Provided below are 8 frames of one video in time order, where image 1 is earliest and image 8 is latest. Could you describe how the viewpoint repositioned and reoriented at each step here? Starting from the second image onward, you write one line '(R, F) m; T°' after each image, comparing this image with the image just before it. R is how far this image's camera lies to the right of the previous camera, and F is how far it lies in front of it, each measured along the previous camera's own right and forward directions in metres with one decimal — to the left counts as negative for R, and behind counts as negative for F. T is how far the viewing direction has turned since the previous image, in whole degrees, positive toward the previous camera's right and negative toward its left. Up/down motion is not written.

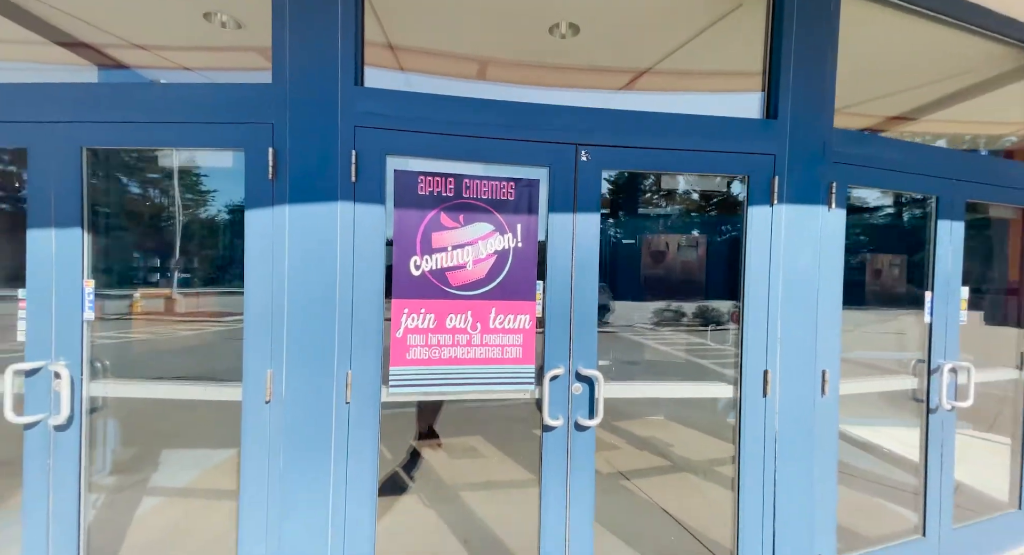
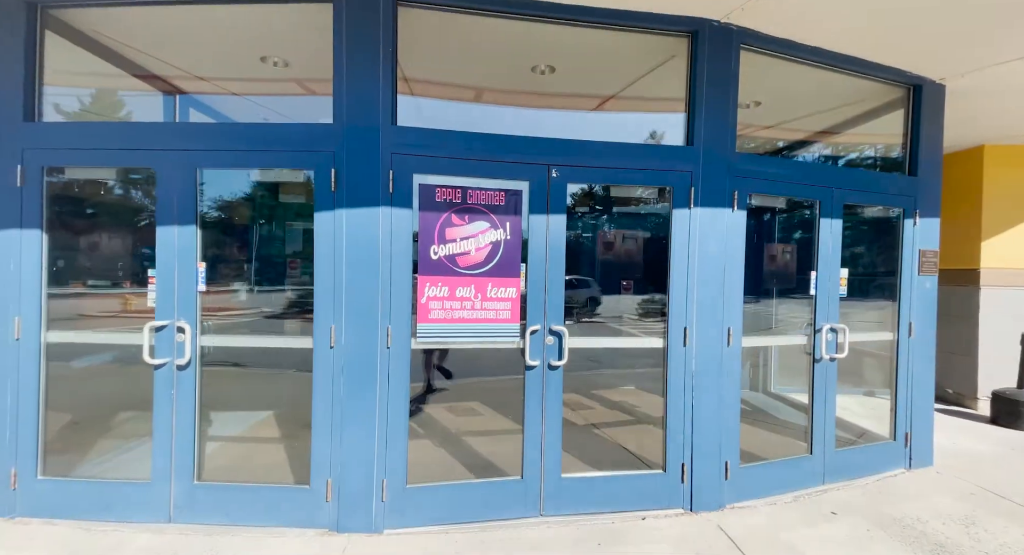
(0.0, -0.9) m; +1°
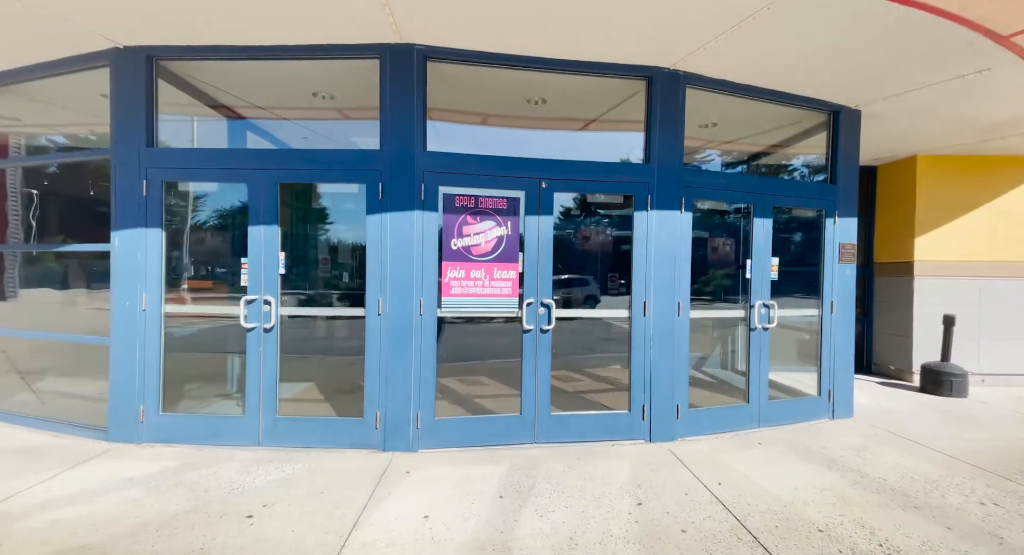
(0.0, -1.0) m; 0°
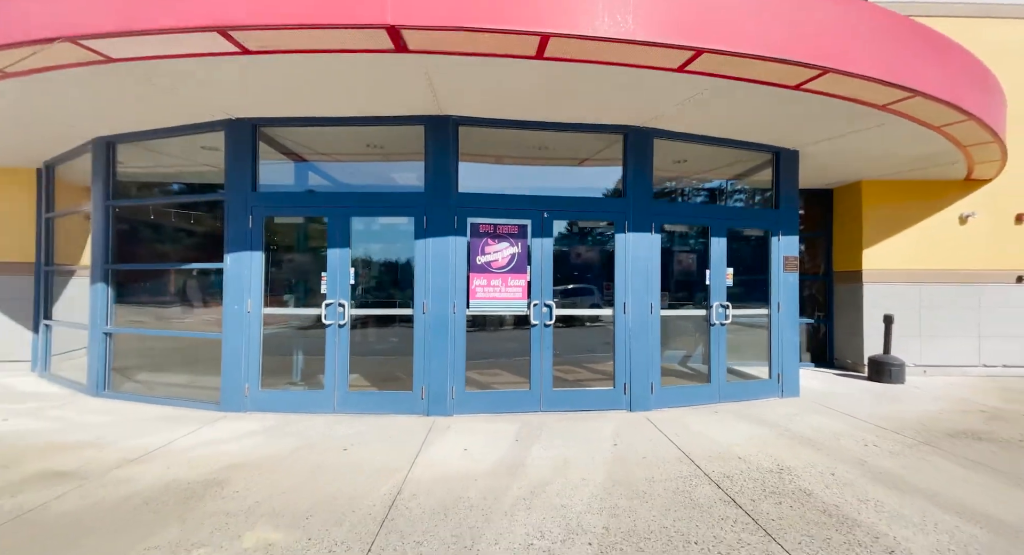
(0.0, -1.3) m; -1°
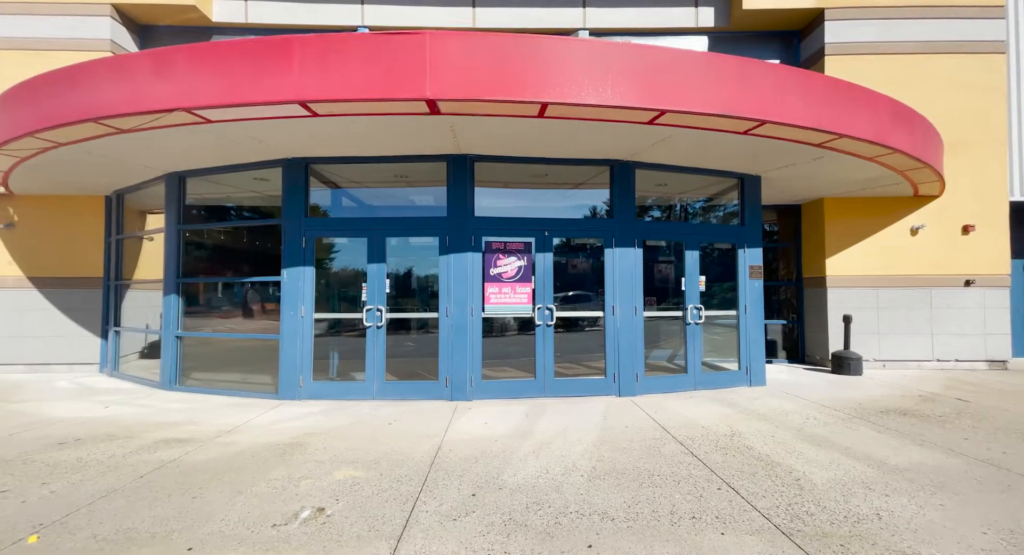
(-0.1, -1.1) m; 0°
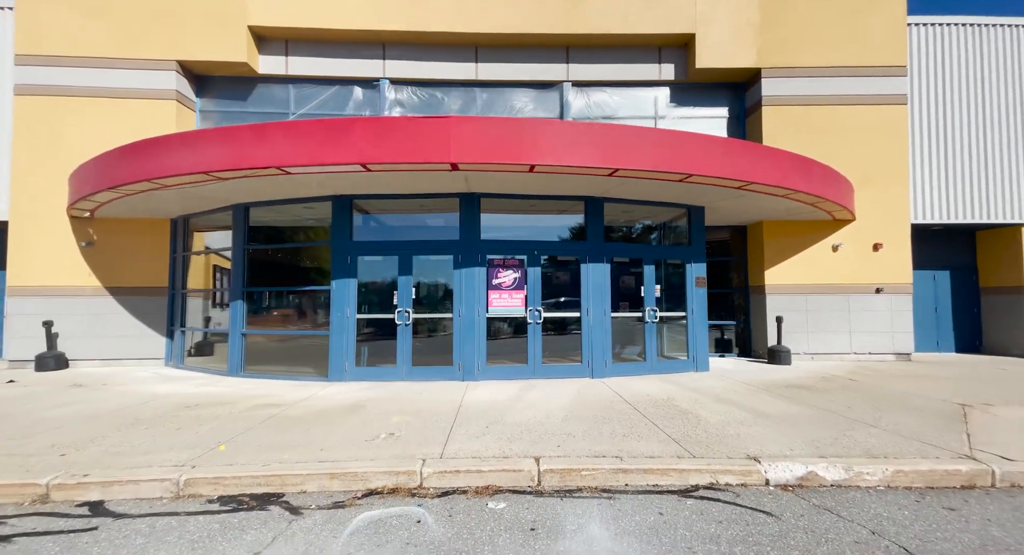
(-0.1, -1.9) m; +1°
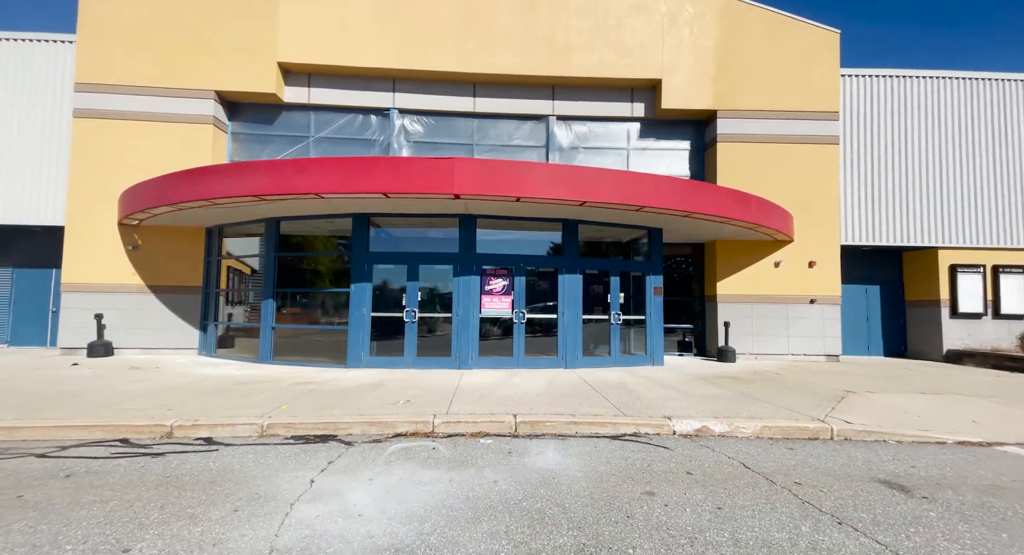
(0.0, -1.8) m; +1°
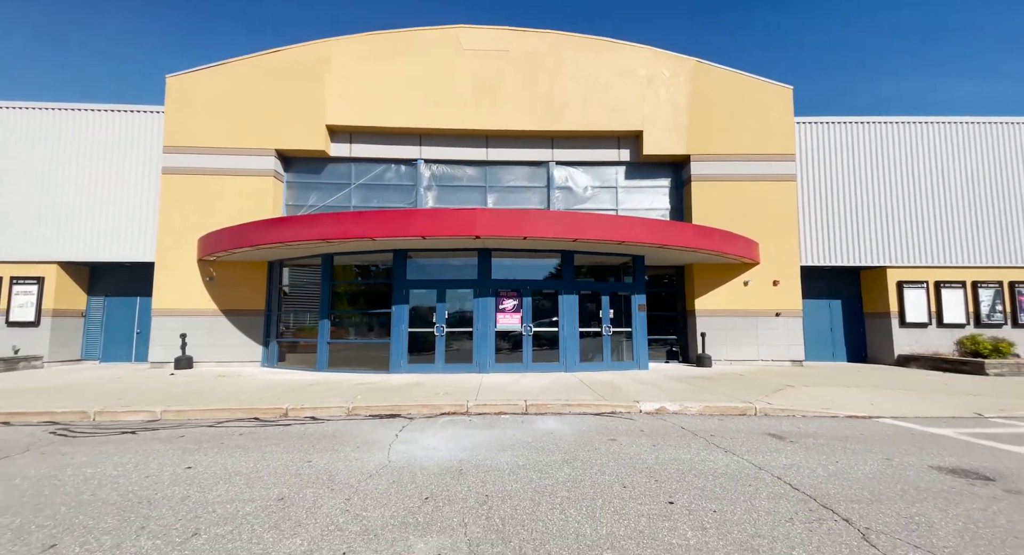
(0.0, -2.4) m; -1°
